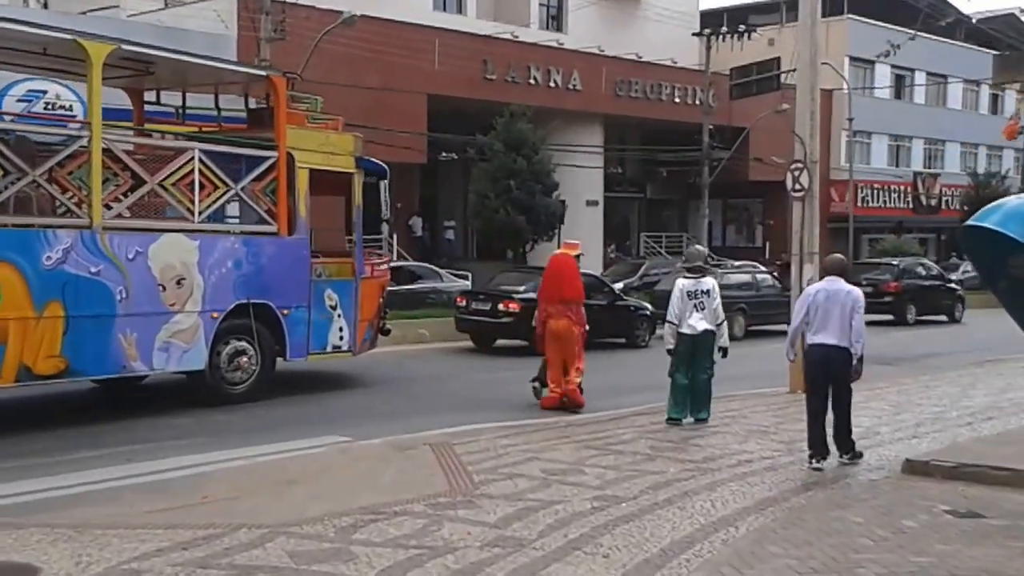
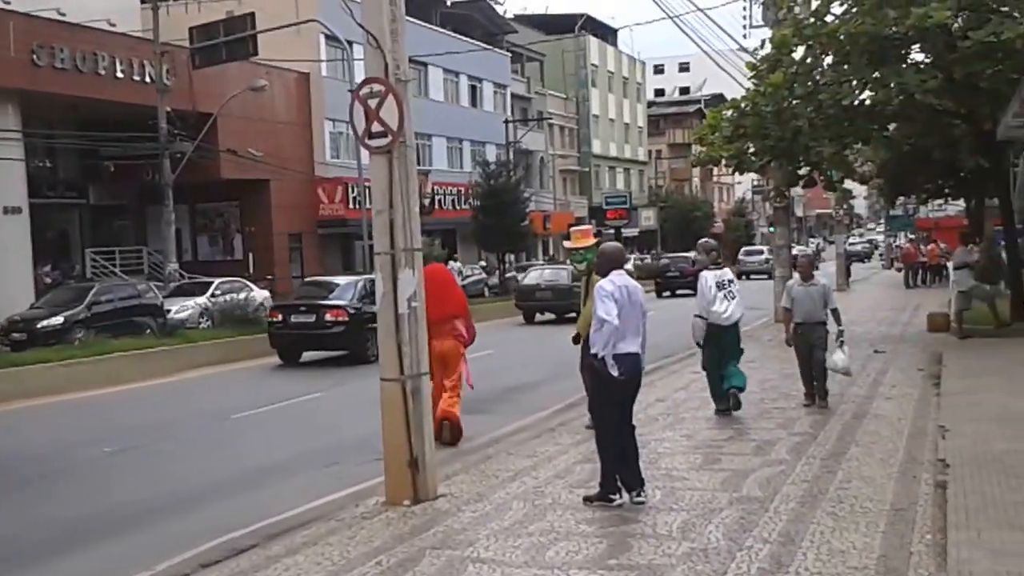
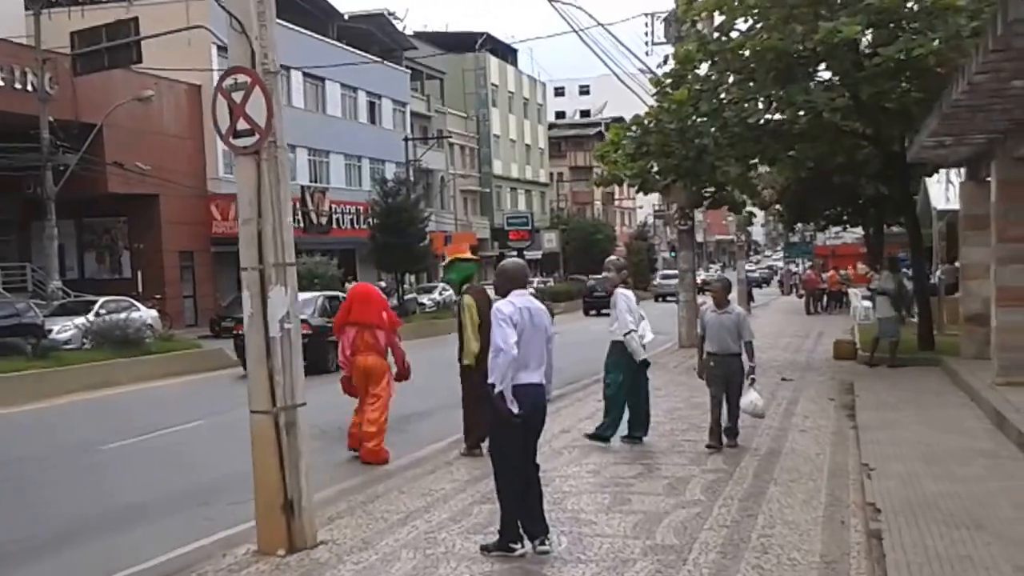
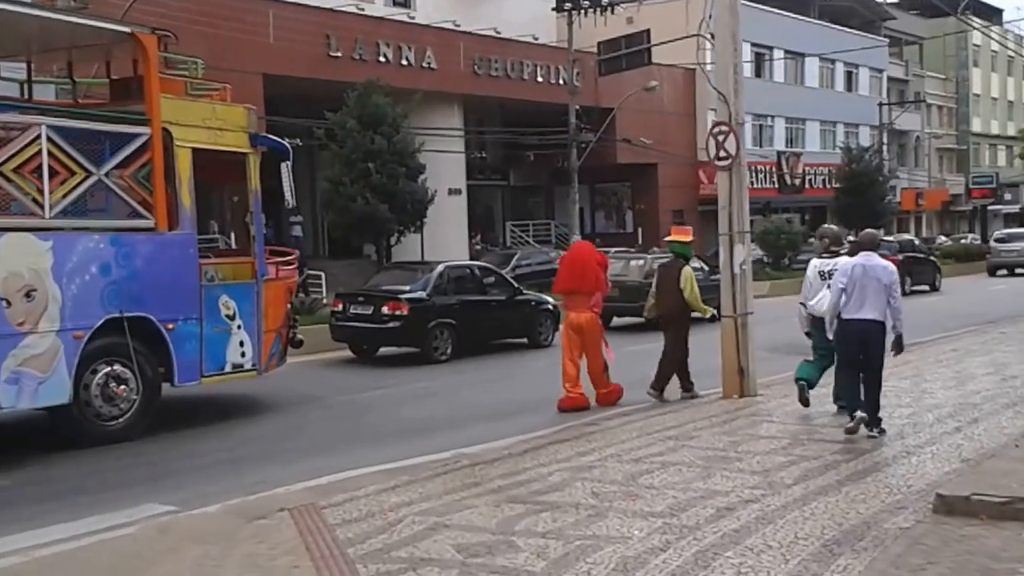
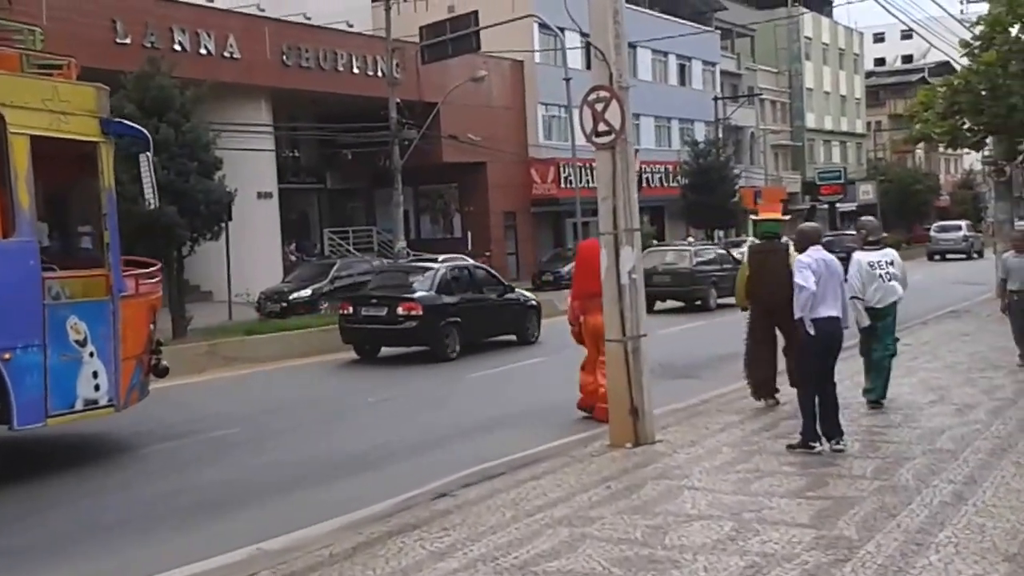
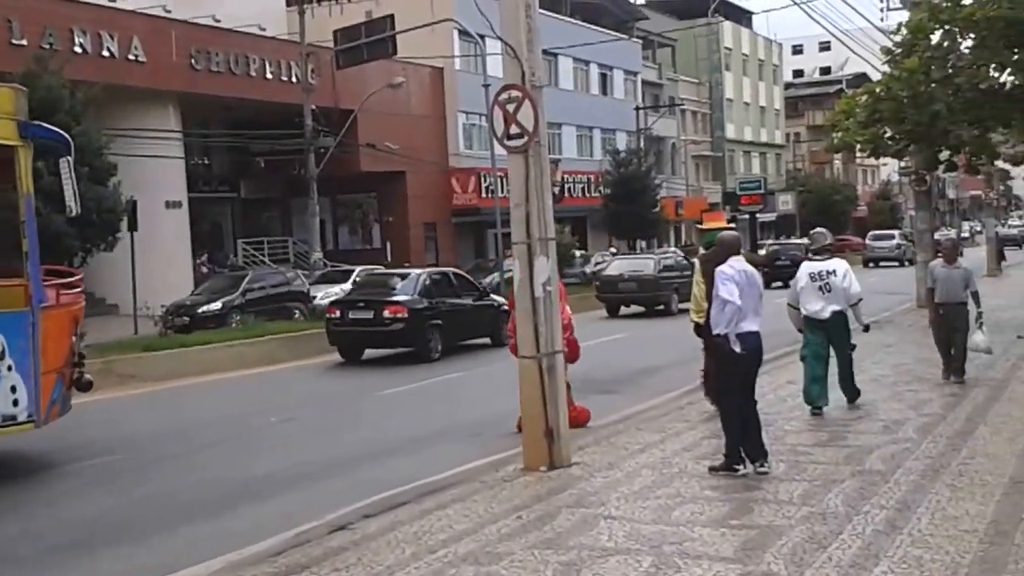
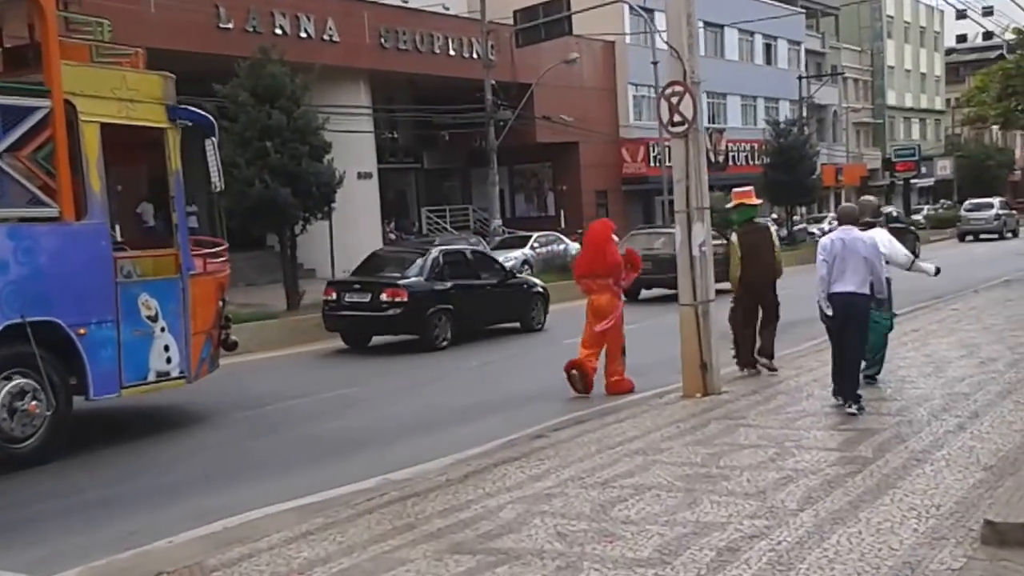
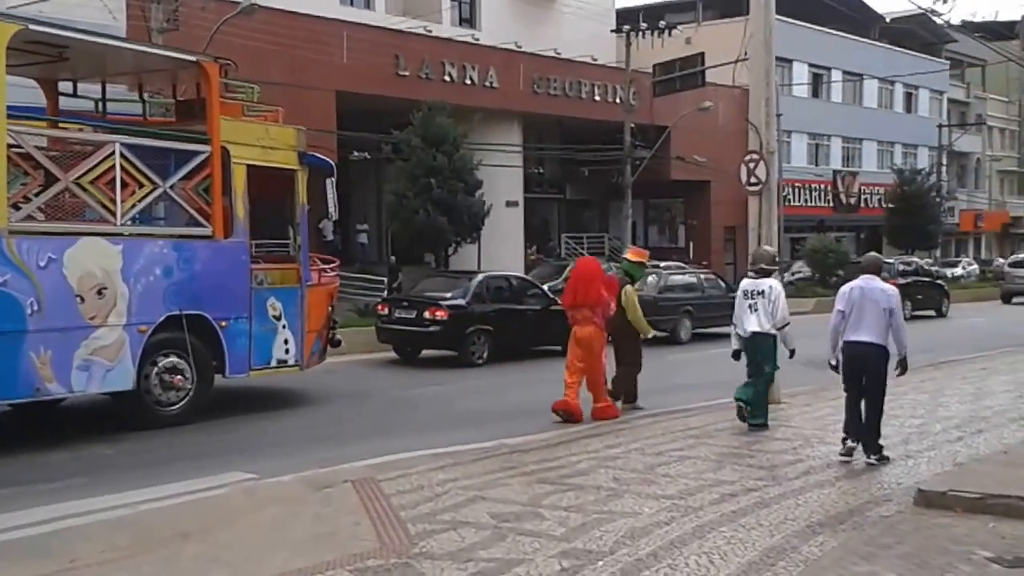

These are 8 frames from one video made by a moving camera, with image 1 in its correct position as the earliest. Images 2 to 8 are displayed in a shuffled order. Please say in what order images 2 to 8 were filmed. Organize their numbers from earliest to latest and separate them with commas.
8, 4, 7, 5, 6, 2, 3
